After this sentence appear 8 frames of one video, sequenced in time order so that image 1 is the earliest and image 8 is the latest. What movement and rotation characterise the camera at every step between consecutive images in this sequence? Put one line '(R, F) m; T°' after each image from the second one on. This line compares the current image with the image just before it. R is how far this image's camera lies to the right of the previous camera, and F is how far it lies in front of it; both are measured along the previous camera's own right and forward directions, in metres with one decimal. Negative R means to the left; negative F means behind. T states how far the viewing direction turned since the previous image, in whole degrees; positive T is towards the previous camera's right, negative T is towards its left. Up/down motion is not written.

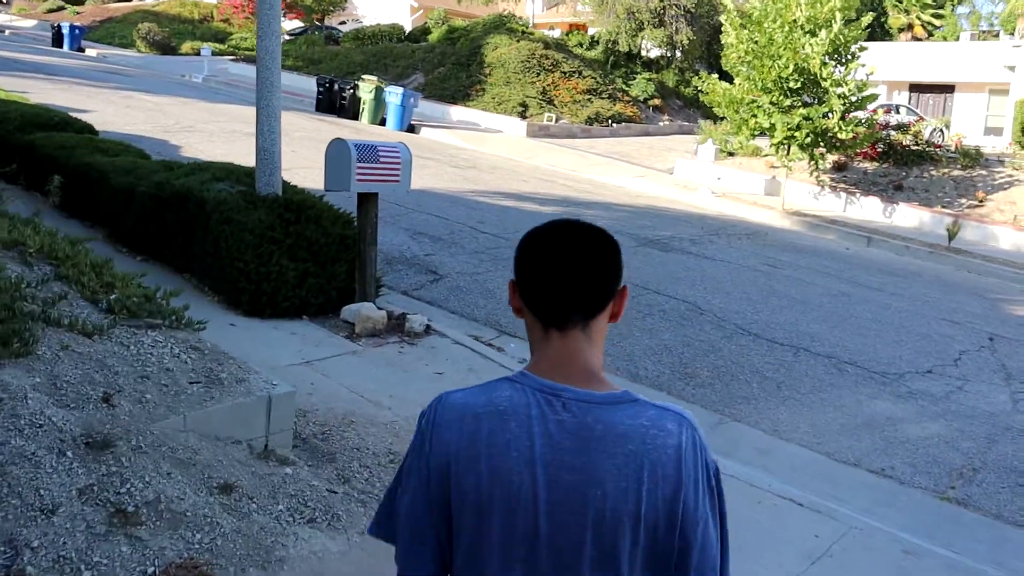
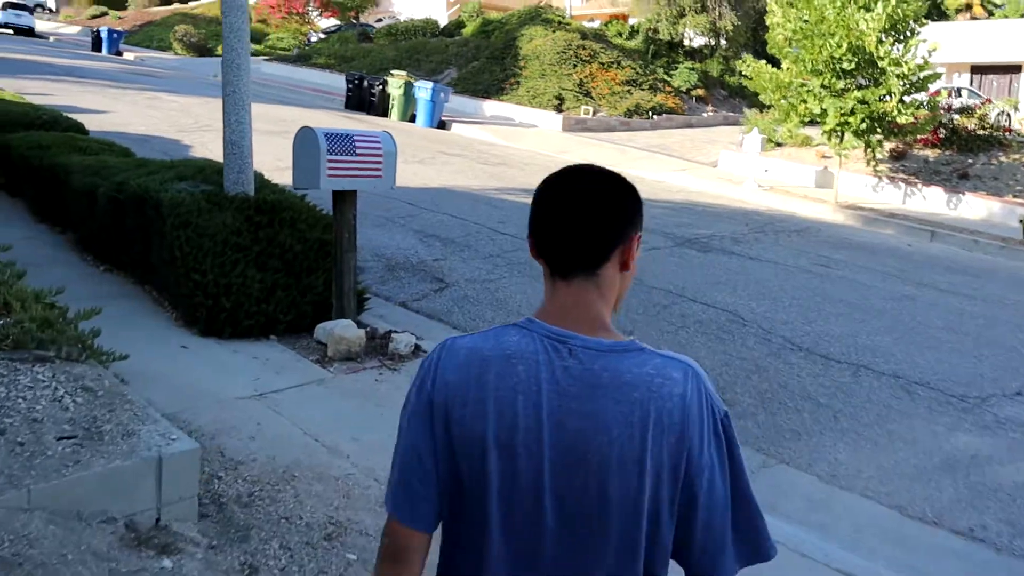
(+0.3, +1.1) m; -3°
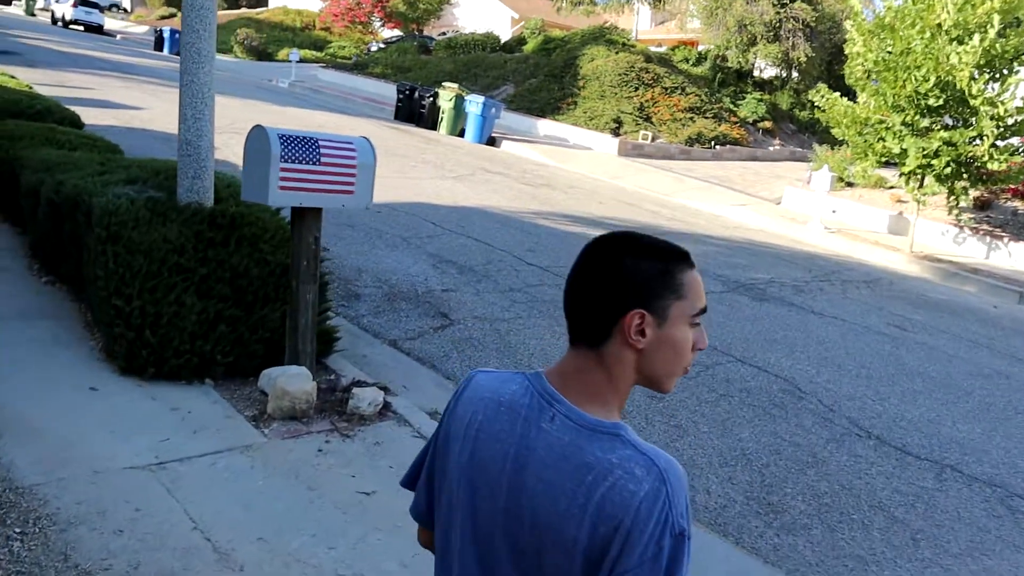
(+0.3, +1.3) m; -3°
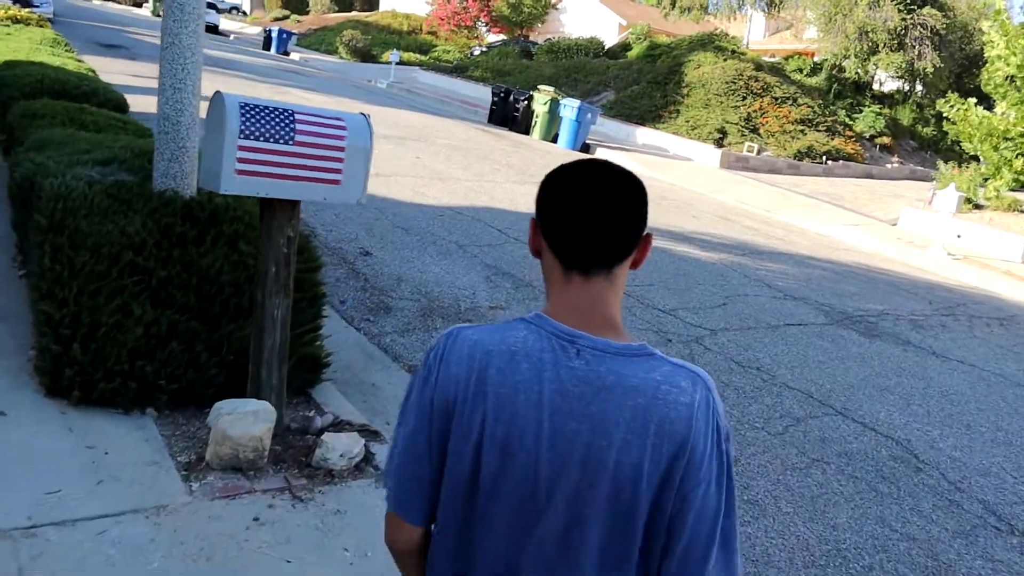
(+0.3, +1.2) m; -6°
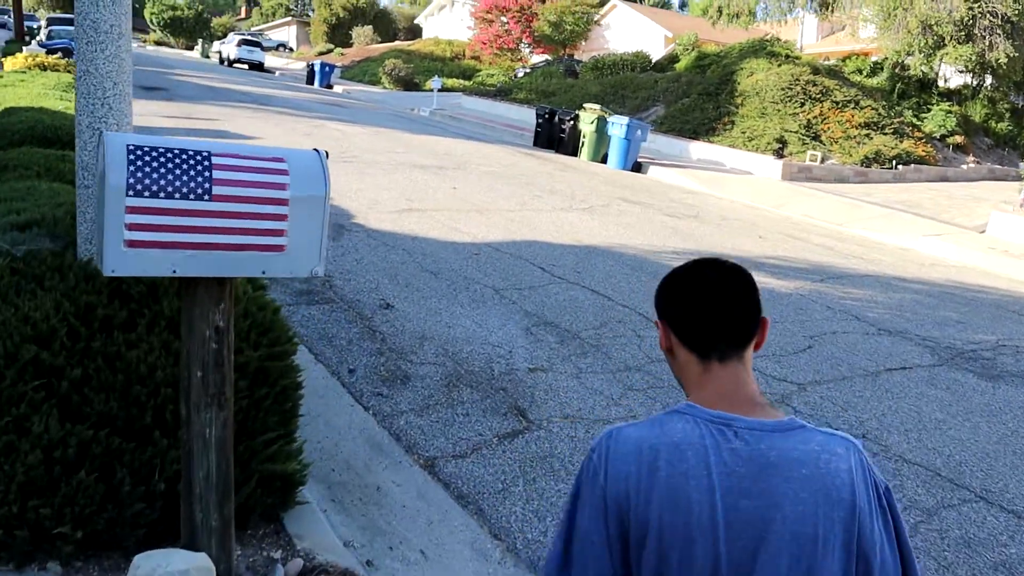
(+0.1, +1.2) m; -4°
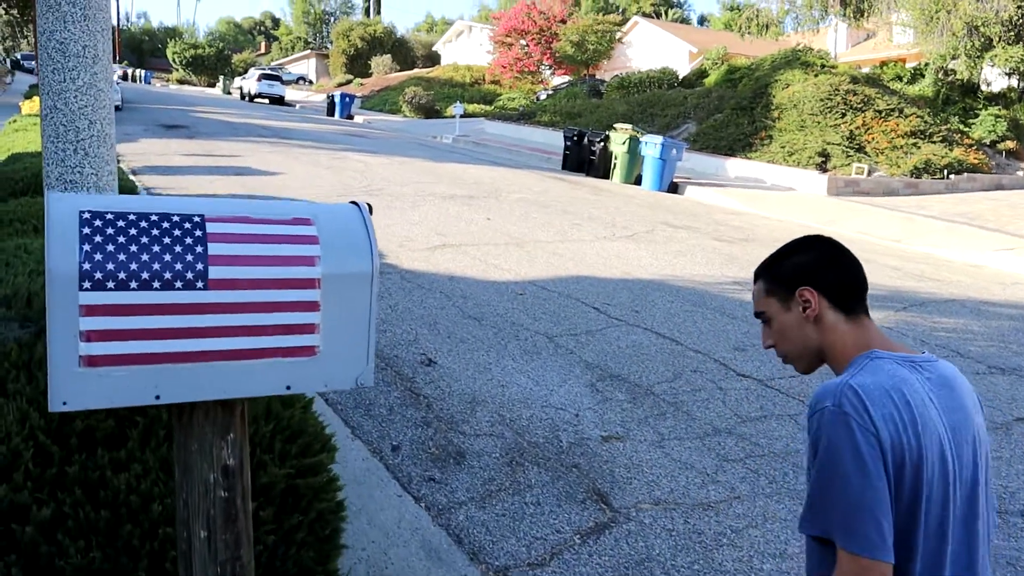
(-0.2, +0.8) m; -2°
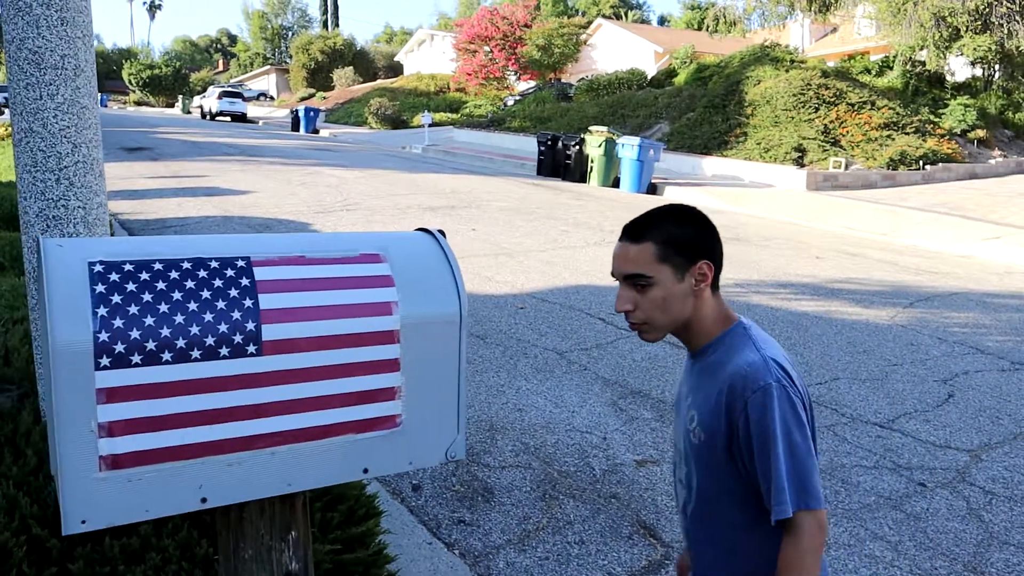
(-0.3, +0.4) m; +2°
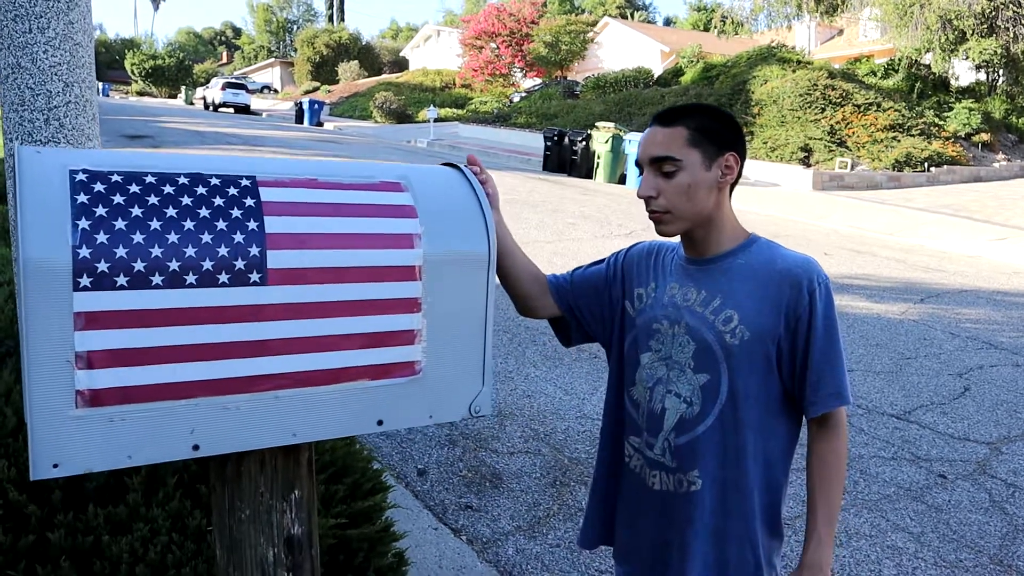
(-0.1, +0.2) m; 0°
